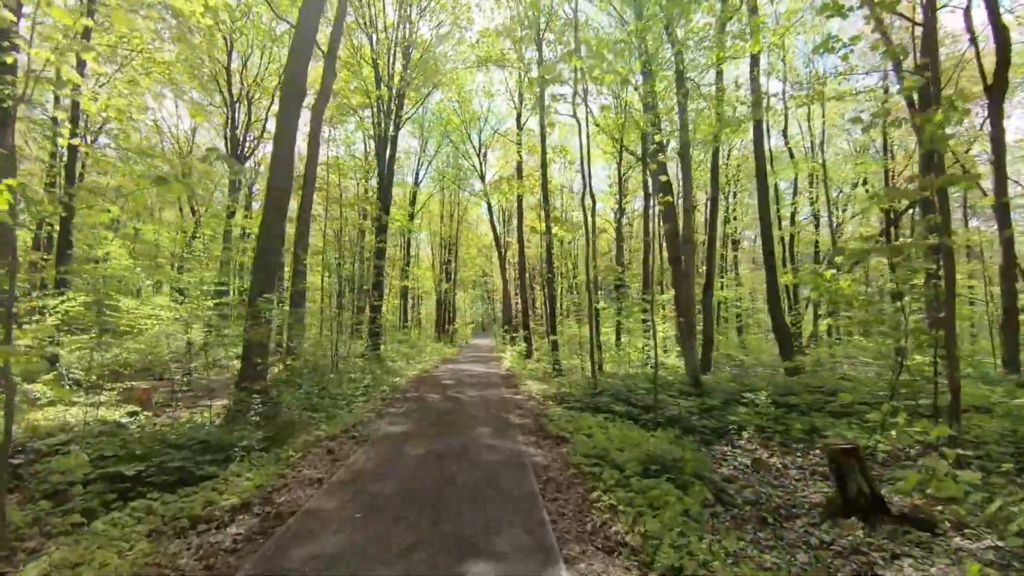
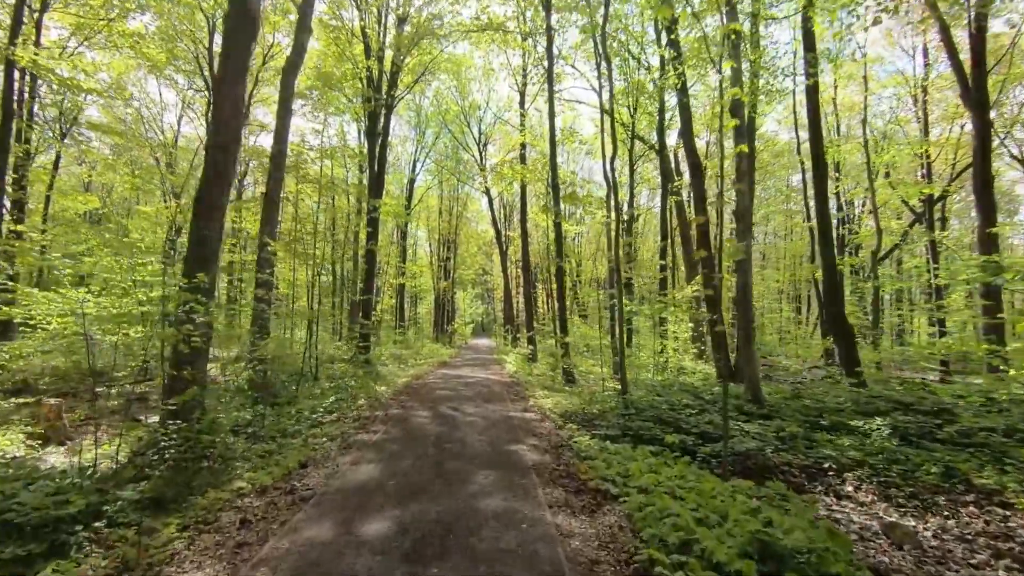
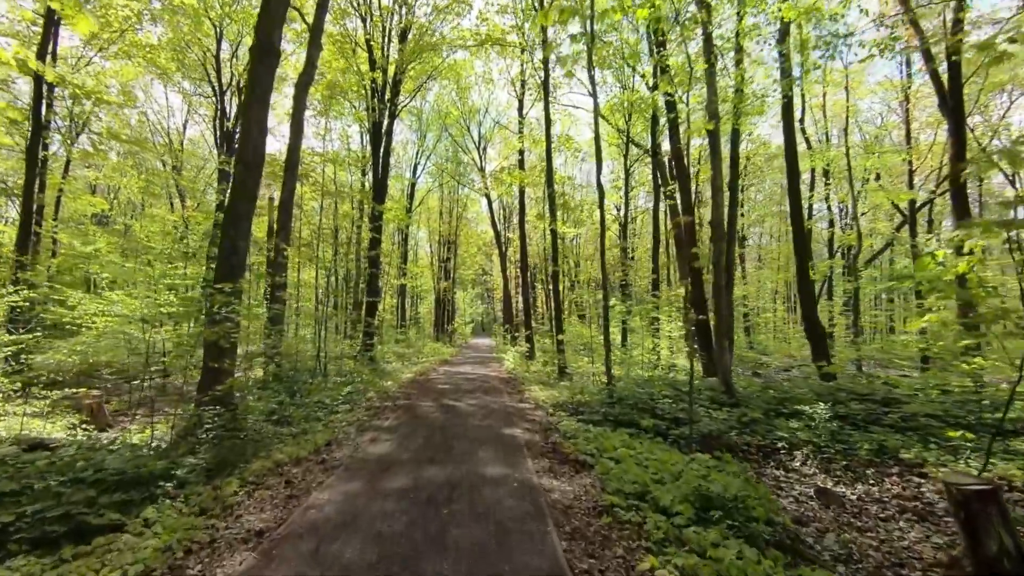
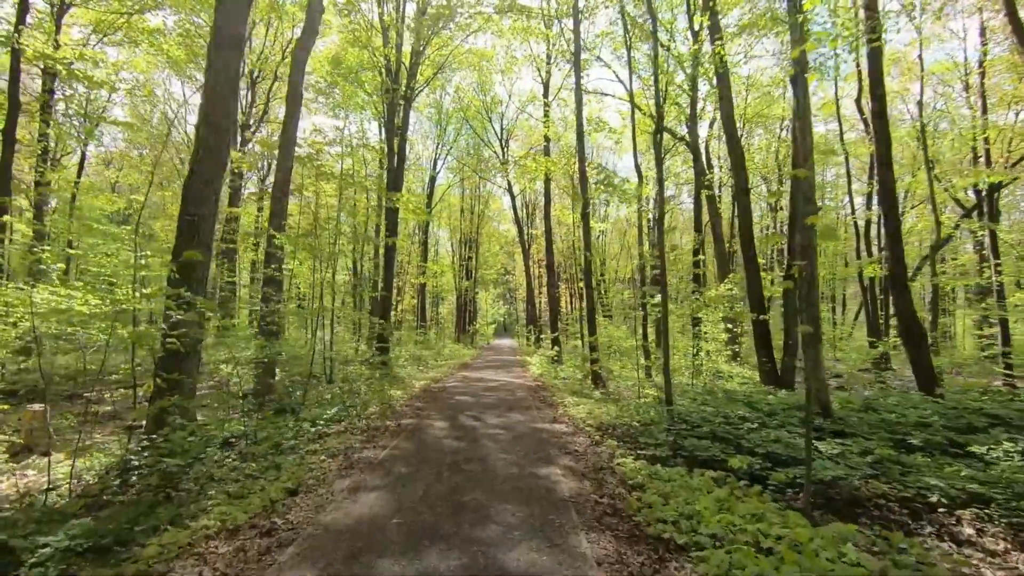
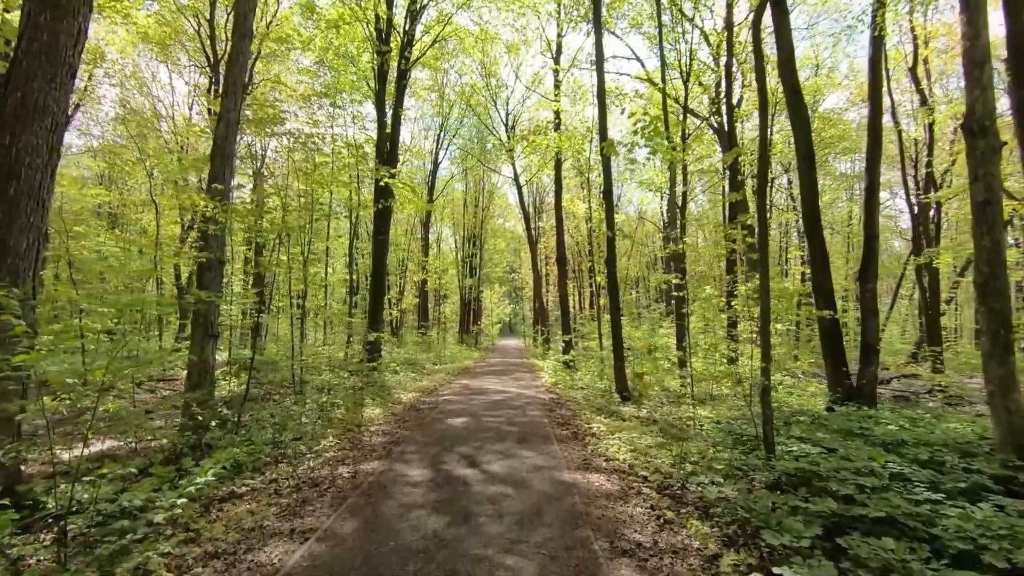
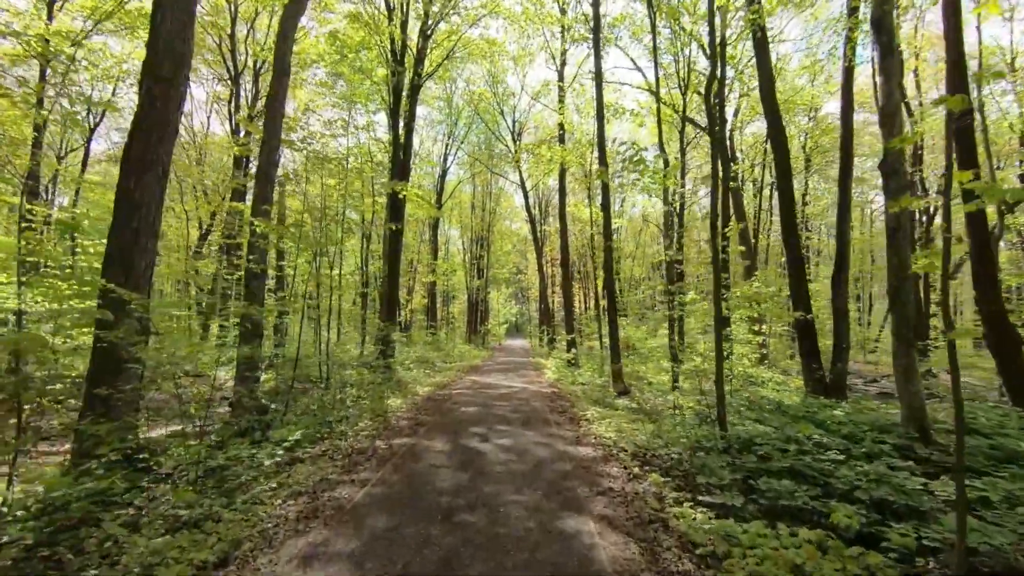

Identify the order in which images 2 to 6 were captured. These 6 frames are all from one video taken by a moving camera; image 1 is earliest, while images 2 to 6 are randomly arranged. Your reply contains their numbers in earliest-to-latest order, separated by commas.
3, 2, 4, 6, 5
